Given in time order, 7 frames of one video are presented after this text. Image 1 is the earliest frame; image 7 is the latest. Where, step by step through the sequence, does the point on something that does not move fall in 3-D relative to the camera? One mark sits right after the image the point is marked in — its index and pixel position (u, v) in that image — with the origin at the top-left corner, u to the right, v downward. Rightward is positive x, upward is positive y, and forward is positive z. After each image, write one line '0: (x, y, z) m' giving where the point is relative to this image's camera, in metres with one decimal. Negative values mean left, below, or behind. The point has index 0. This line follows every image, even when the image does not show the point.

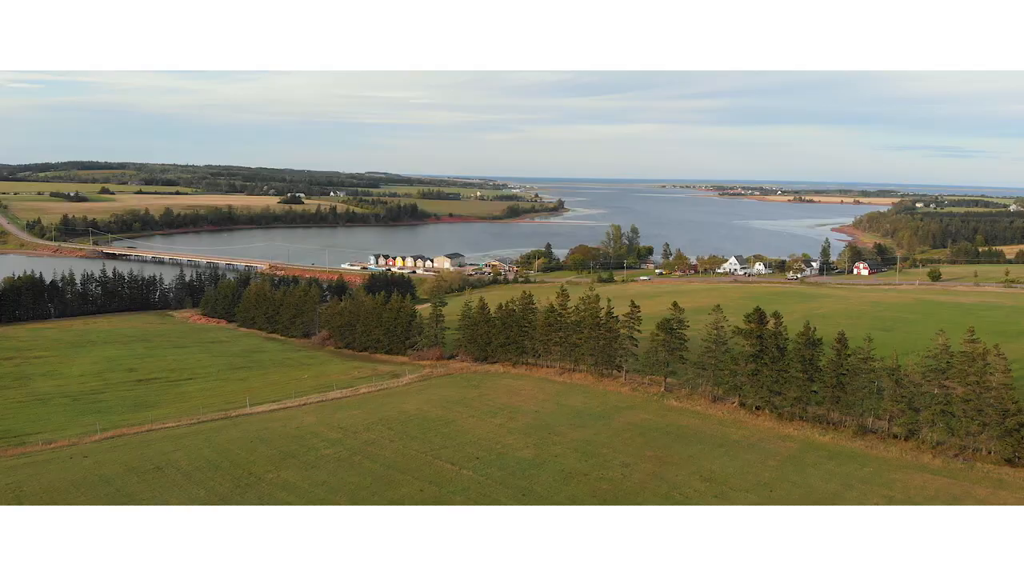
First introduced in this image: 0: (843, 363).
0: (+8.0, -1.8, +15.6) m
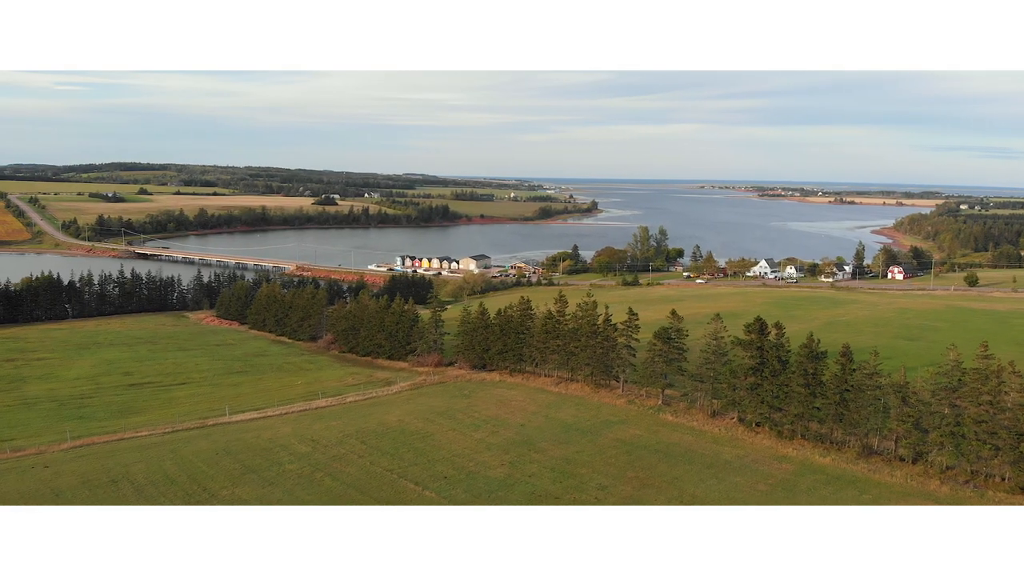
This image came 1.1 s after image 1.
0: (+7.6, -2.0, +14.6) m
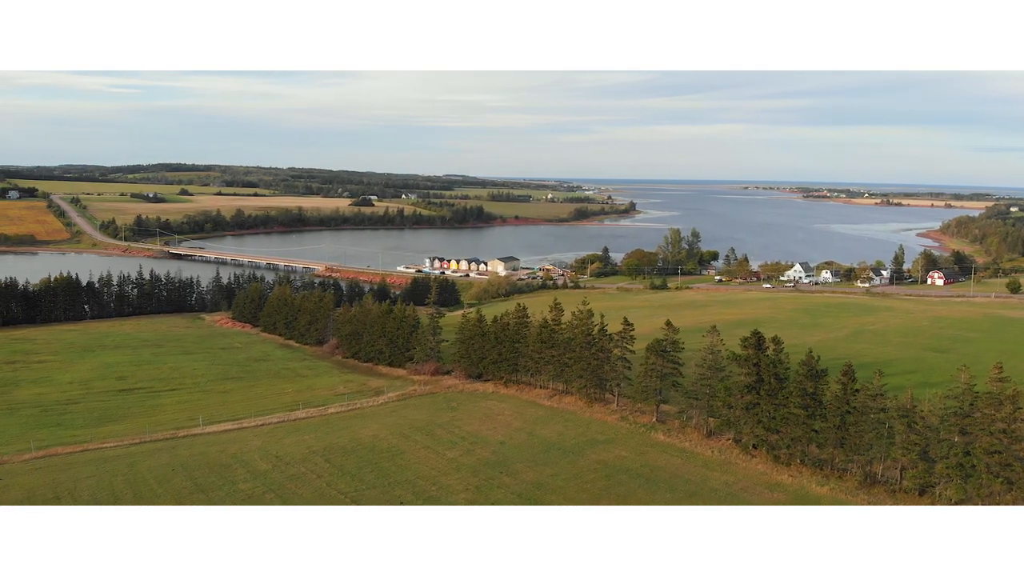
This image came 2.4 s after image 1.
0: (+7.0, -2.4, +13.5) m
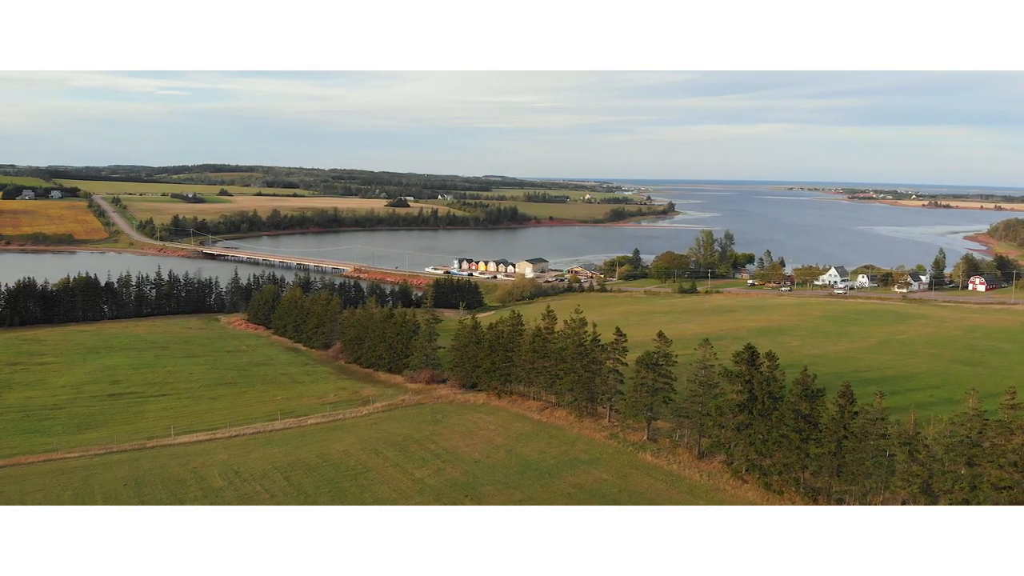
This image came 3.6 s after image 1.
0: (+6.5, -2.6, +12.5) m
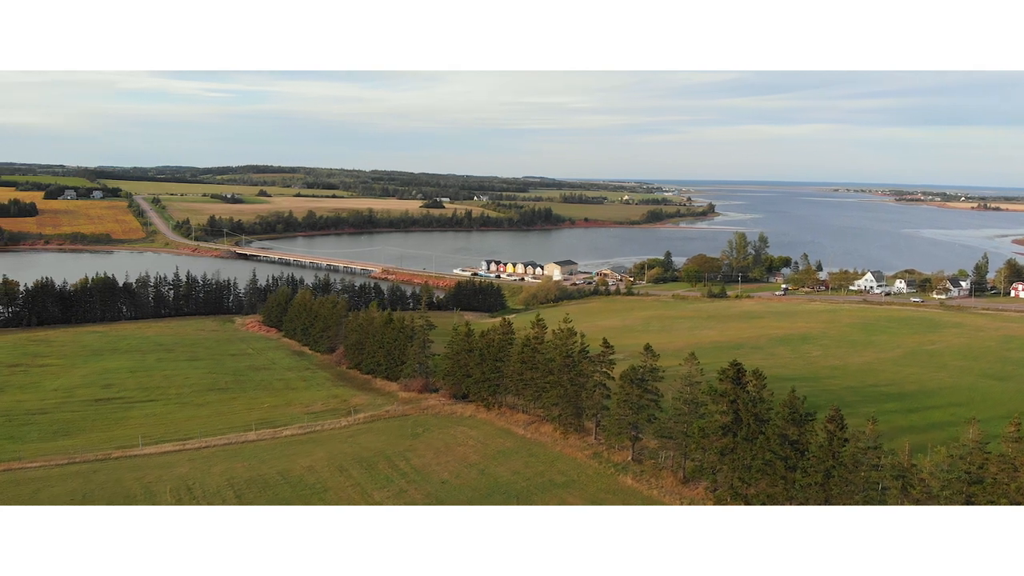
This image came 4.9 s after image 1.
0: (+5.8, -2.9, +11.4) m
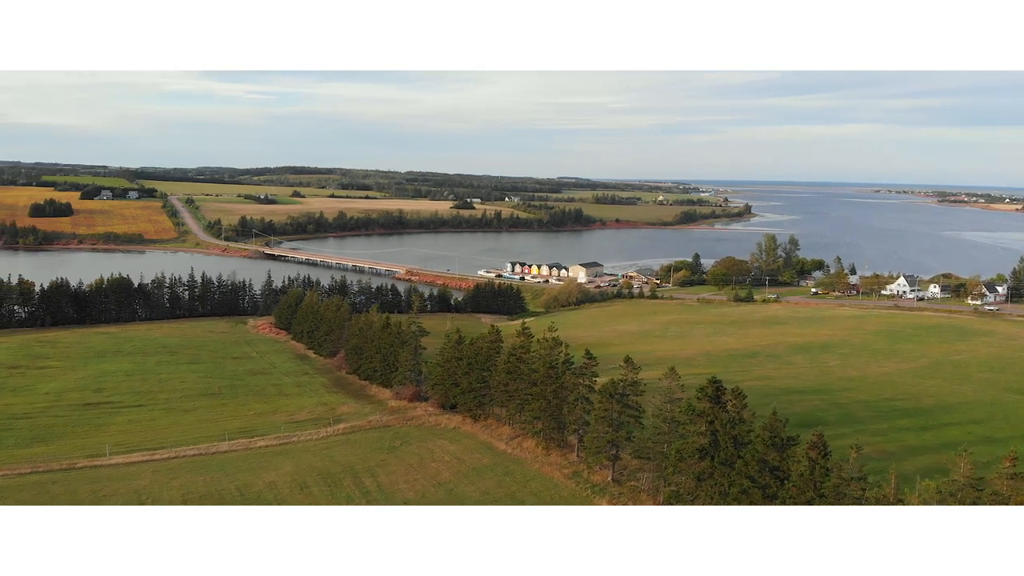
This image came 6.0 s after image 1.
0: (+5.0, -3.2, +10.6) m
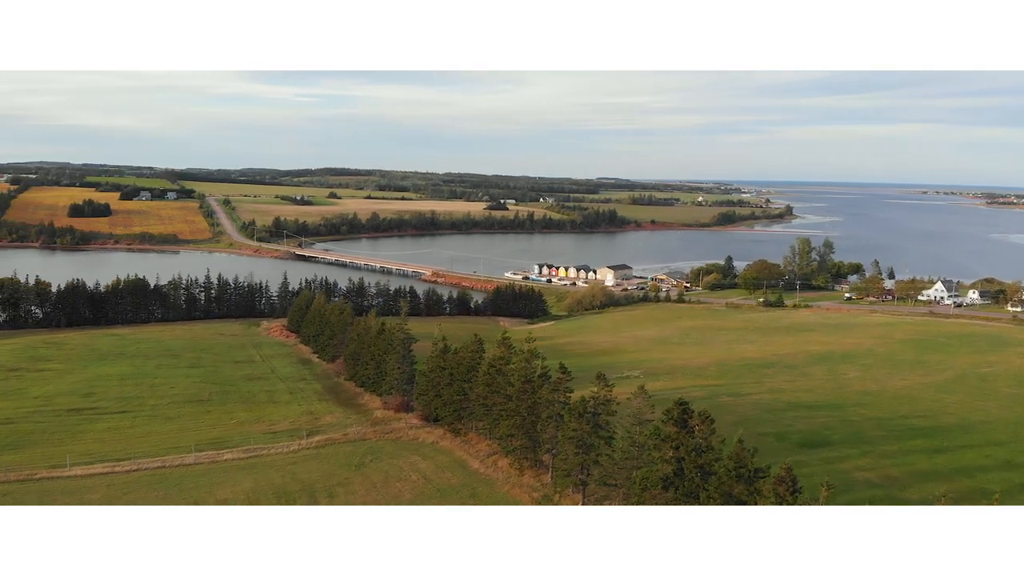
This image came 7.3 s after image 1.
0: (+4.1, -3.5, +9.7) m
